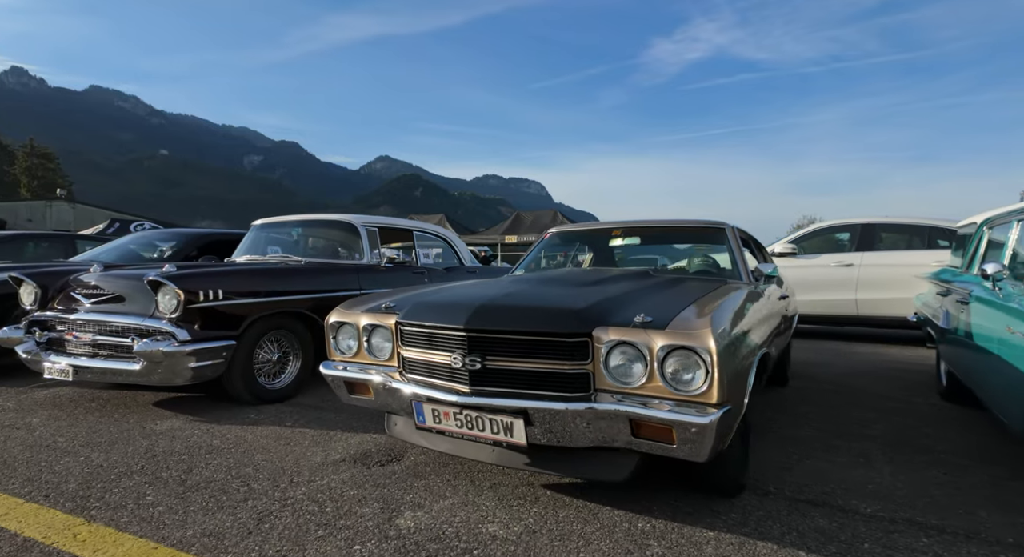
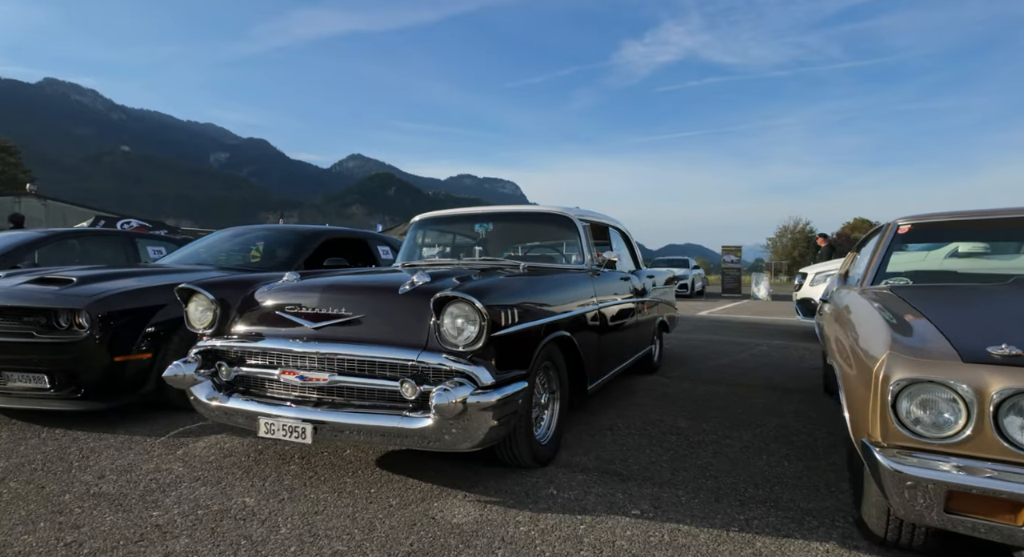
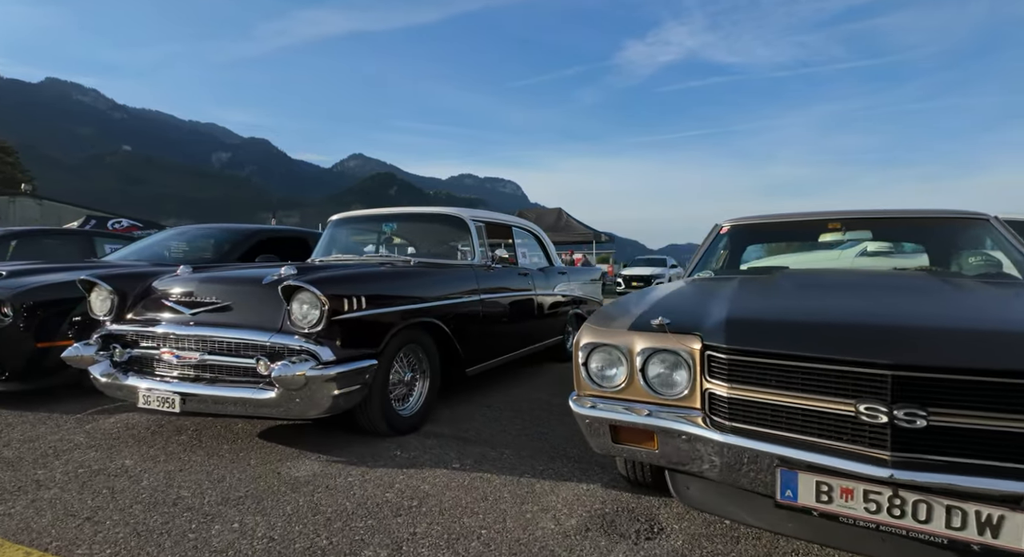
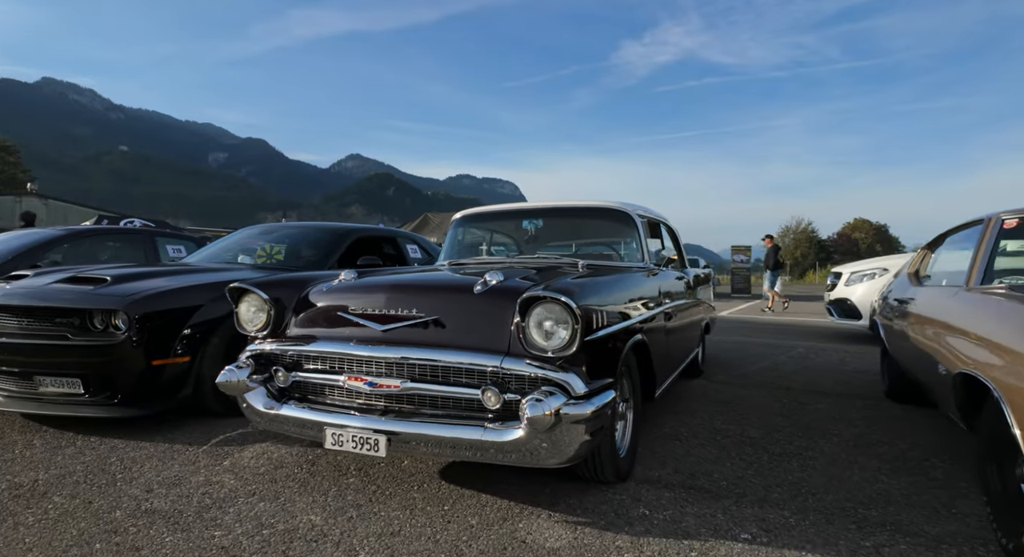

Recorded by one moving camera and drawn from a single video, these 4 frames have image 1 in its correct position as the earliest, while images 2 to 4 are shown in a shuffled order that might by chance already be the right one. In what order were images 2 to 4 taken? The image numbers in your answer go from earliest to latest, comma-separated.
3, 2, 4
